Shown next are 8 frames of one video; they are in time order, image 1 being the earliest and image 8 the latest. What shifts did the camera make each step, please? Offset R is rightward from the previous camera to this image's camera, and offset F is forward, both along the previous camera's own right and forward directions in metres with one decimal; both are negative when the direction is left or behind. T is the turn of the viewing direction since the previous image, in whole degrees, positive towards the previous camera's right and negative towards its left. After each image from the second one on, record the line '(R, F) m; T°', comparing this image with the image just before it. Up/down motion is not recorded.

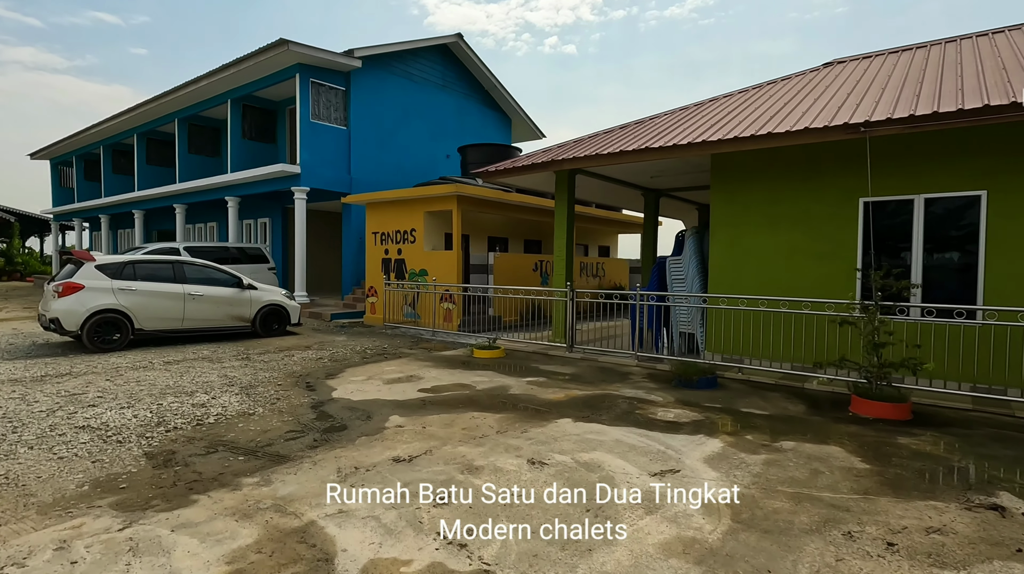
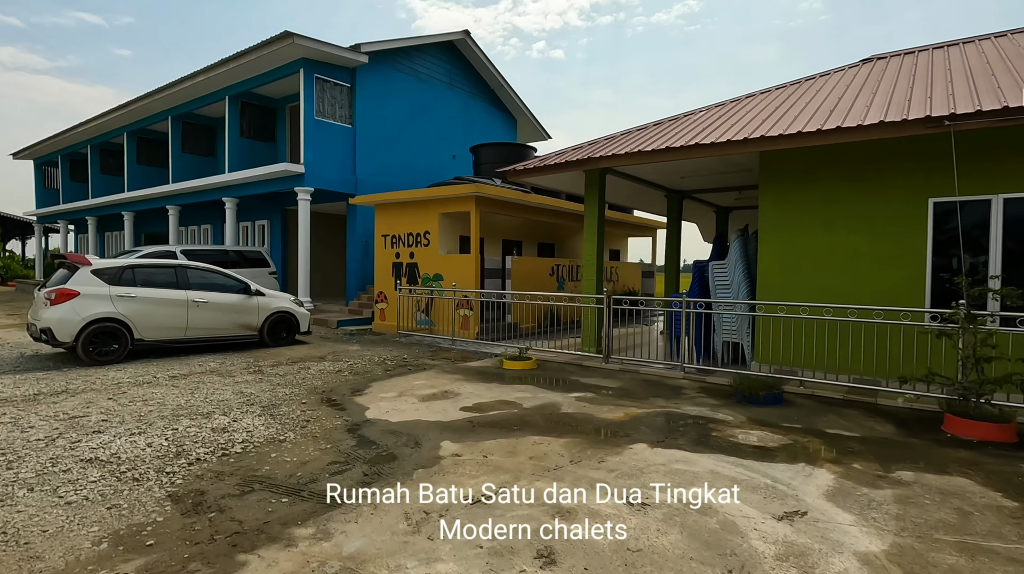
(-0.6, +0.5) m; +1°
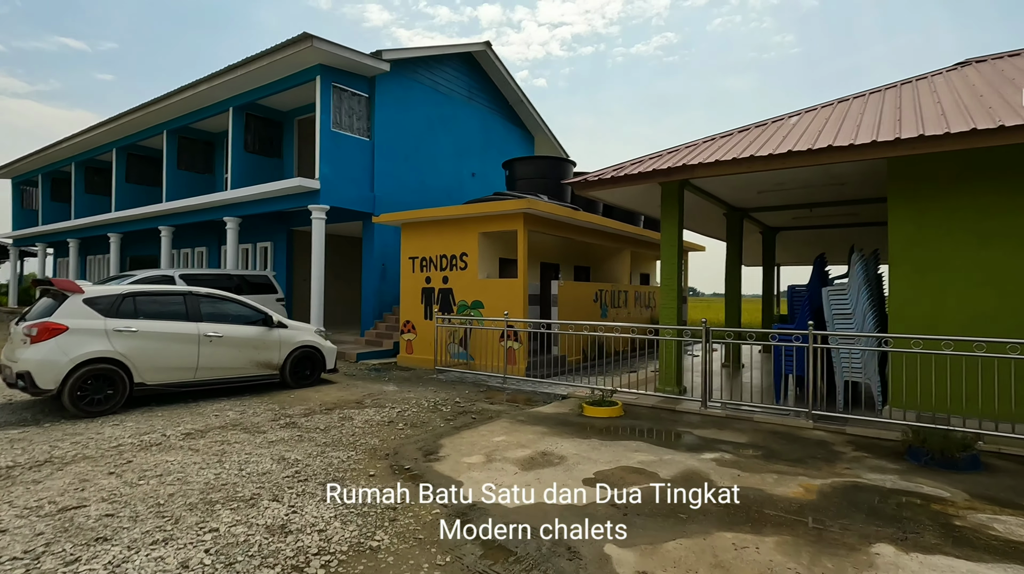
(-1.1, +1.2) m; +2°
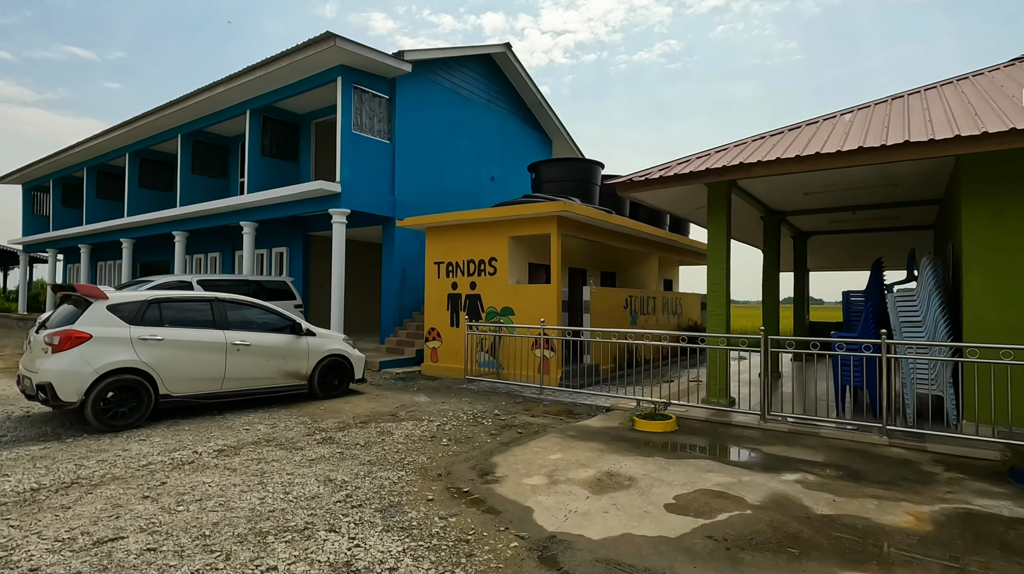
(-0.5, +0.4) m; 0°
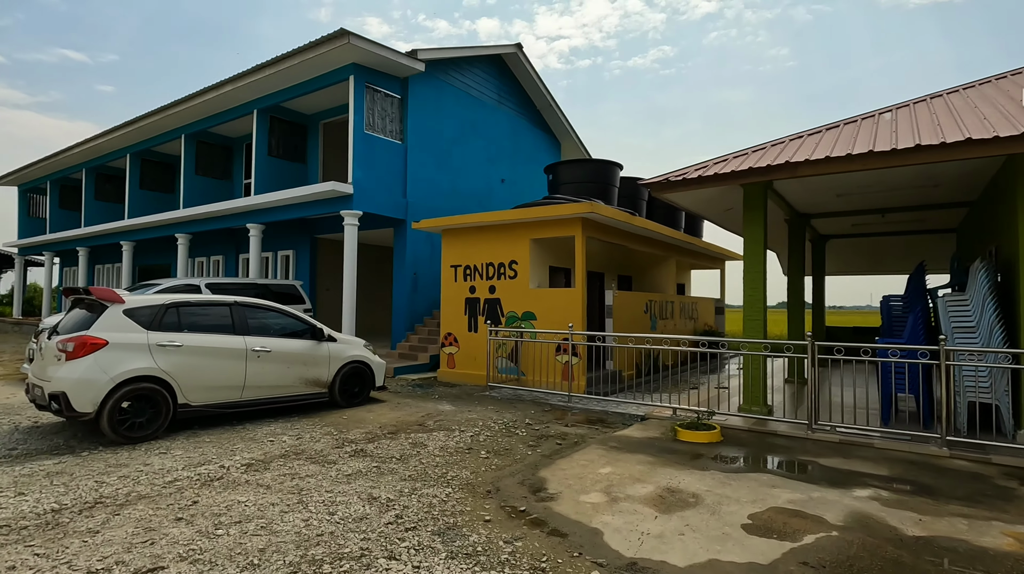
(-0.4, +0.3) m; +1°
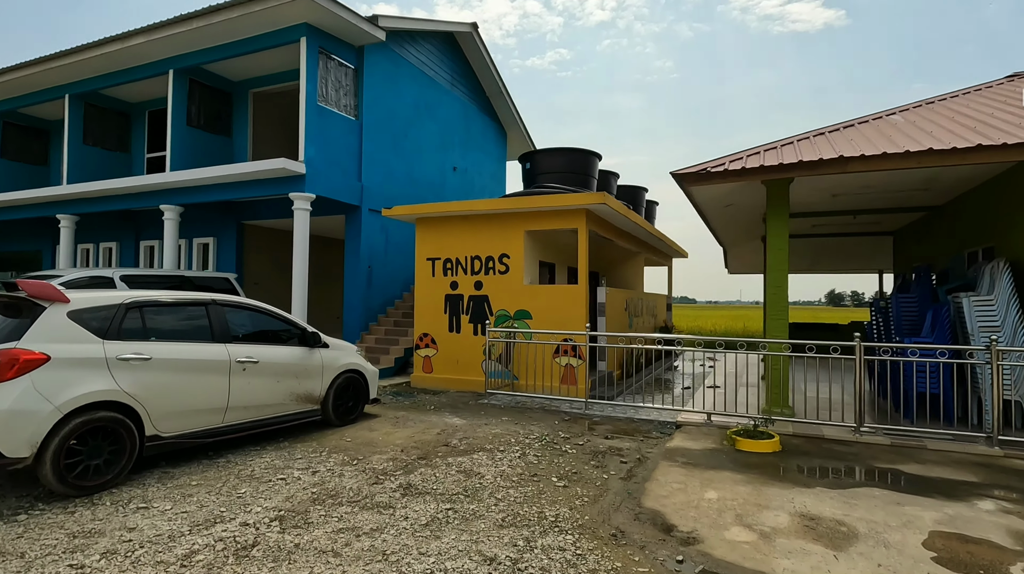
(-1.4, +0.9) m; +11°
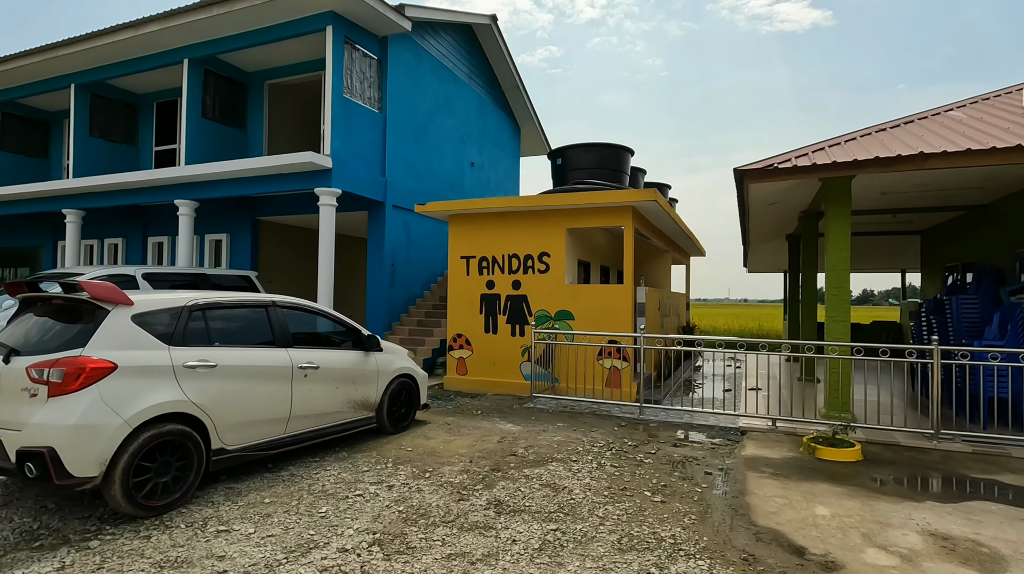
(-0.7, +0.3) m; +1°
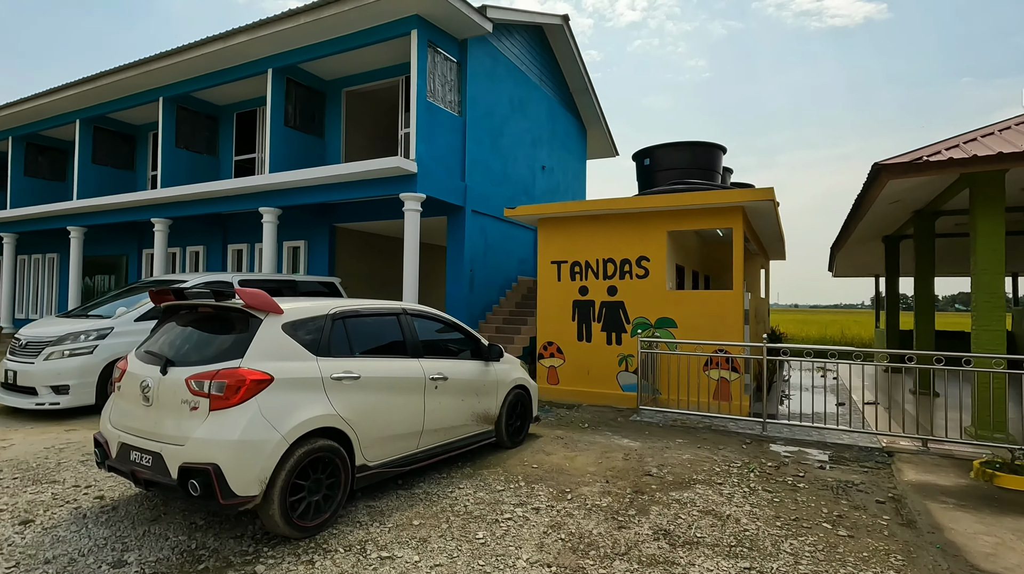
(-0.8, +0.3) m; -4°
